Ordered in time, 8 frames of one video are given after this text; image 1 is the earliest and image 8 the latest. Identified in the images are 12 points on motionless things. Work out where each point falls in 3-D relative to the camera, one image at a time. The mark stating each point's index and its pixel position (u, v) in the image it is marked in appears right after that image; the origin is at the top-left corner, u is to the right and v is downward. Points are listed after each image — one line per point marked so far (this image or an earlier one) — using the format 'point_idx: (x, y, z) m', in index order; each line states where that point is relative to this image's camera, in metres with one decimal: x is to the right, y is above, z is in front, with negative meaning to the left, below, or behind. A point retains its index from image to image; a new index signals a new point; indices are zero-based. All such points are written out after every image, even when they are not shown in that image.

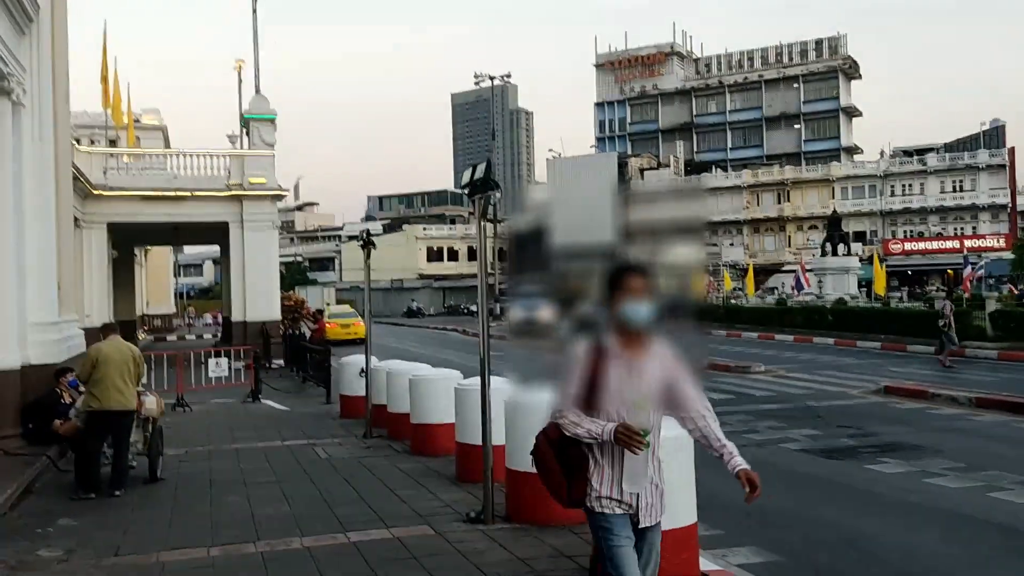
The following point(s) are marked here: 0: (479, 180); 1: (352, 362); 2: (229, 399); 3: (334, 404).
0: (-0.3, +0.8, +6.9) m
1: (-2.6, -1.2, +14.2) m
2: (-5.4, -2.1, +16.9) m
3: (-3.4, -2.3, +17.1) m
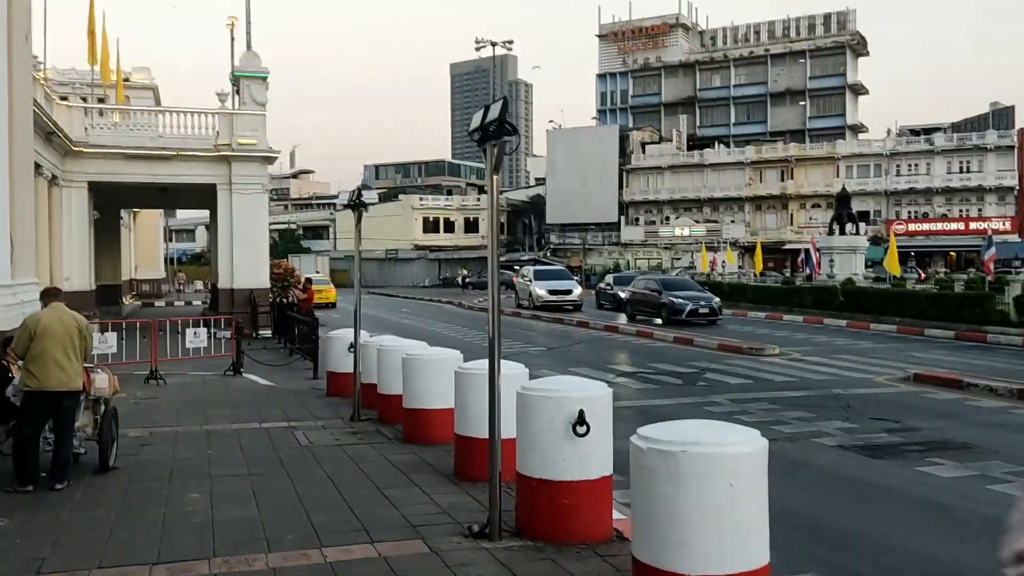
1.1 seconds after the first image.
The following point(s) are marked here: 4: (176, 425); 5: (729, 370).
0: (-0.1, +1.1, +5.7) m
1: (-2.6, -0.7, +13.0) m
2: (-5.4, -1.5, +15.7) m
3: (-3.4, -1.7, +15.9) m
4: (-4.1, -1.7, +10.7) m
5: (+4.1, -1.6, +16.3) m
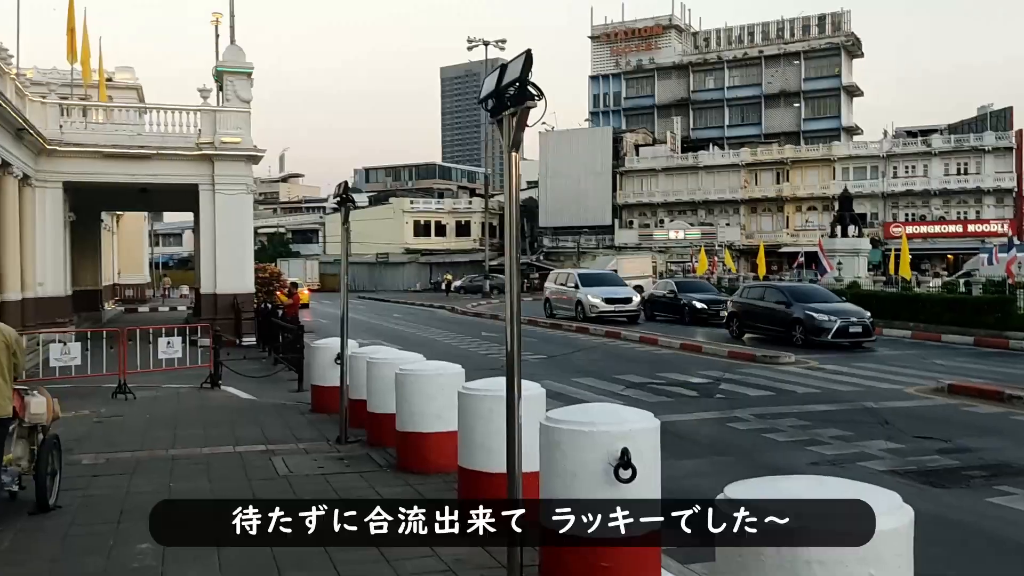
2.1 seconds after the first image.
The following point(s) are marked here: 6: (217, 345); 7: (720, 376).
0: (0.0, +1.0, +4.6) m
1: (-2.5, -0.8, +11.8) m
2: (-5.4, -1.6, +14.5) m
3: (-3.4, -1.8, +14.7) m
4: (-4.0, -1.7, +9.5) m
5: (+4.1, -1.6, +15.2) m
6: (-4.8, -0.9, +14.3) m
7: (+3.8, -1.6, +15.9) m
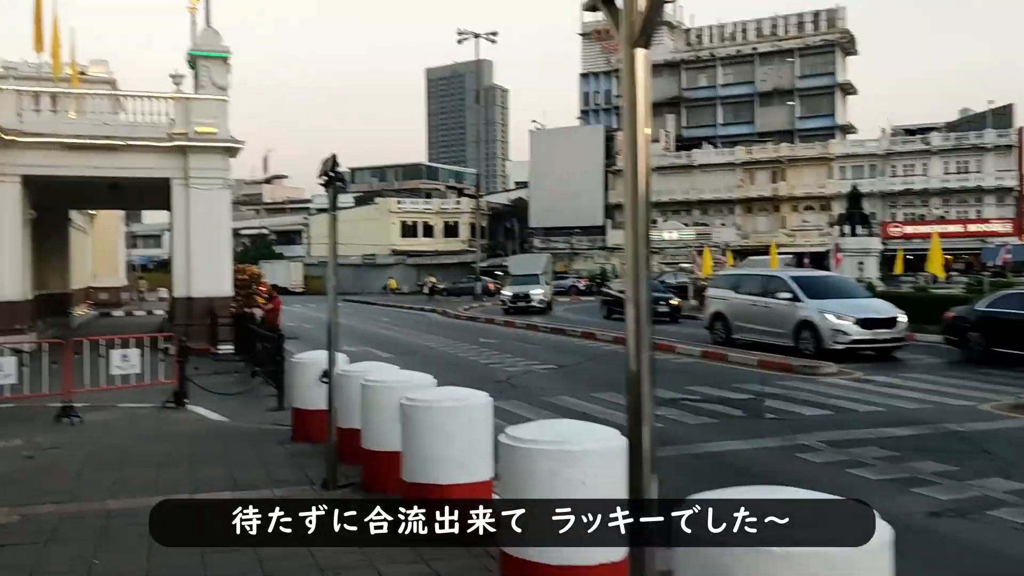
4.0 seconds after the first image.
0: (+0.3, +1.0, +2.6) m
1: (-2.3, -0.8, +9.8) m
2: (-5.2, -1.6, +12.4) m
3: (-3.2, -1.8, +12.7) m
4: (-3.7, -1.8, +7.5) m
5: (+4.3, -1.7, +13.3) m
6: (-4.6, -1.0, +12.3) m
7: (+4.0, -1.6, +14.0) m
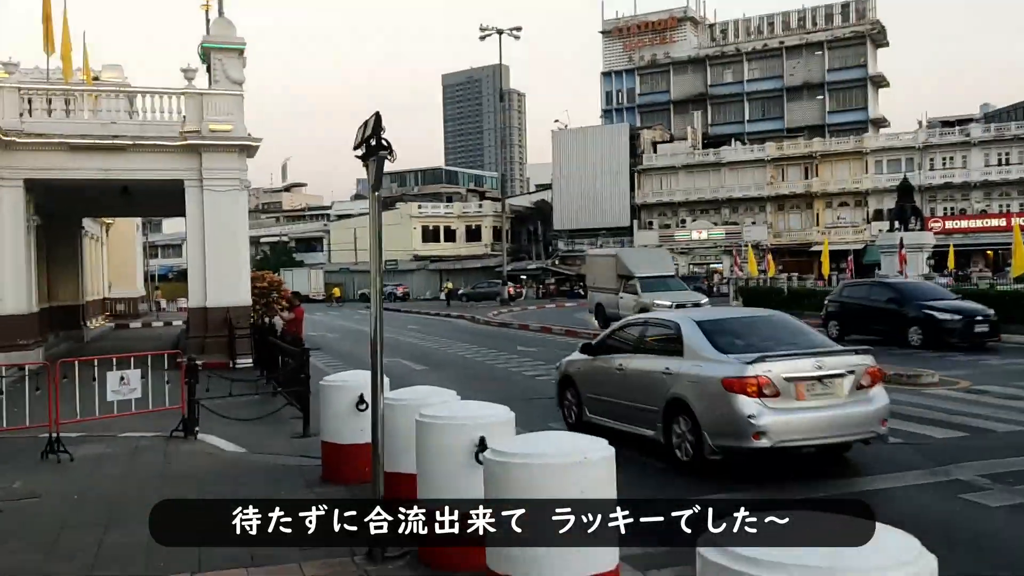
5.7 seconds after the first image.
0: (+0.9, +1.0, +0.7) m
1: (-1.5, -0.9, +8.0) m
2: (-4.4, -1.8, +10.6) m
3: (-2.4, -1.9, +10.8) m
4: (-3.0, -1.8, +5.7) m
5: (+5.1, -1.6, +11.3) m
6: (-3.8, -1.1, +10.5) m
7: (+4.8, -1.6, +12.0) m
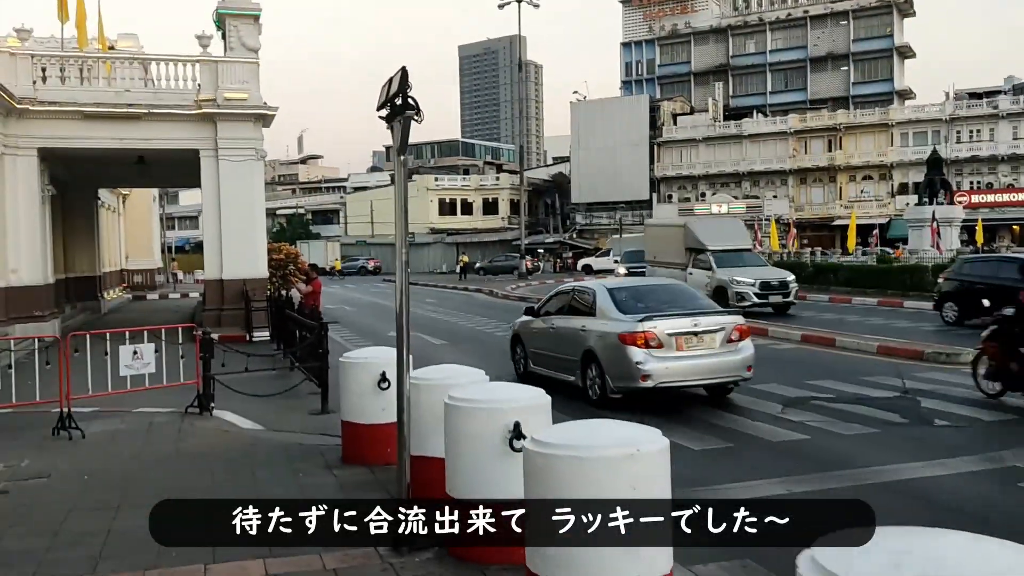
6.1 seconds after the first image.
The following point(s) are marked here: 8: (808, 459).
0: (+1.0, +1.0, +0.2) m
1: (-1.3, -0.6, +7.6) m
2: (-4.1, -1.4, +10.3) m
3: (-2.1, -1.6, +10.5) m
4: (-2.8, -1.7, +5.3) m
5: (+5.4, -1.3, +10.8) m
6: (-3.5, -0.8, +10.1) m
7: (+5.1, -1.3, +11.5) m
8: (+2.6, -1.5, +7.8) m
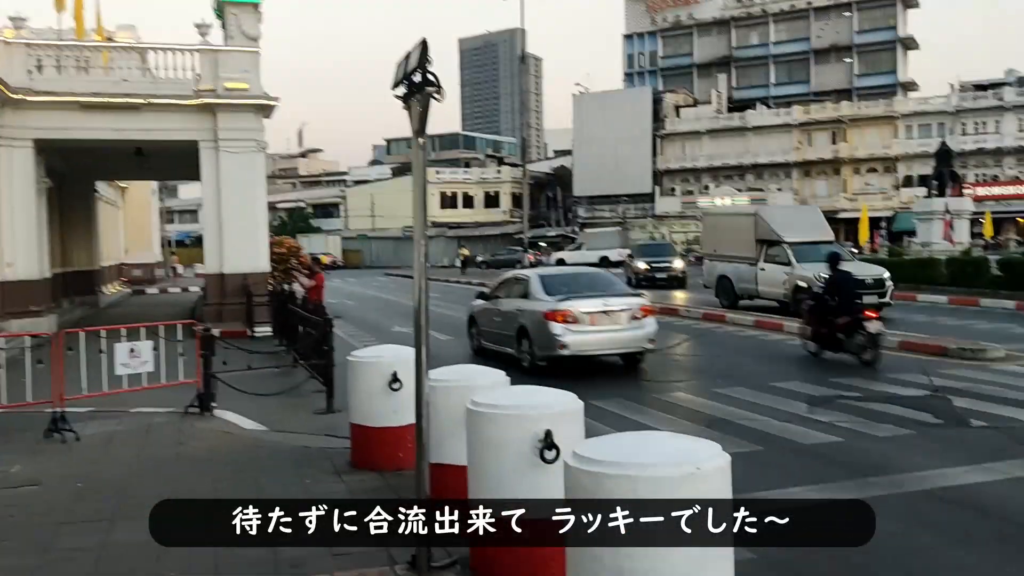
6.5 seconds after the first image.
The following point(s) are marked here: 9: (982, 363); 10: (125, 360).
0: (+1.2, +1.0, -0.3) m
1: (-1.1, -0.6, +7.1) m
2: (-3.9, -1.4, +9.9) m
3: (-2.0, -1.5, +10.0) m
4: (-2.6, -1.6, +4.9) m
5: (+5.5, -1.2, +10.4) m
6: (-3.4, -0.7, +9.7) m
7: (+5.3, -1.2, +11.1) m
8: (+2.8, -1.5, +7.4) m
9: (+6.7, -1.1, +12.5) m
10: (-4.1, -0.8, +9.3) m
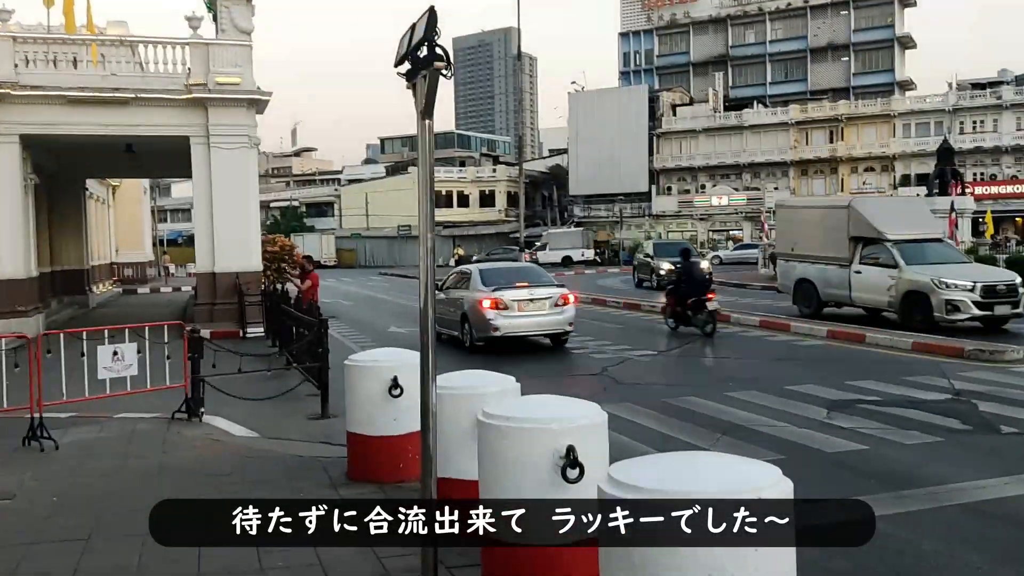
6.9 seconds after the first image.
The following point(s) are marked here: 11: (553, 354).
0: (+1.3, +1.0, -0.7) m
1: (-1.1, -0.6, +6.6) m
2: (-3.9, -1.3, +9.4) m
3: (-1.9, -1.5, +9.5) m
4: (-2.6, -1.6, +4.4) m
5: (+5.6, -1.2, +9.9) m
6: (-3.3, -0.7, +9.2) m
7: (+5.3, -1.2, +10.6) m
8: (+2.9, -1.5, +6.9) m
9: (+6.7, -1.1, +12.1) m
10: (-4.1, -0.8, +8.8) m
11: (+0.6, -1.1, +14.7) m
